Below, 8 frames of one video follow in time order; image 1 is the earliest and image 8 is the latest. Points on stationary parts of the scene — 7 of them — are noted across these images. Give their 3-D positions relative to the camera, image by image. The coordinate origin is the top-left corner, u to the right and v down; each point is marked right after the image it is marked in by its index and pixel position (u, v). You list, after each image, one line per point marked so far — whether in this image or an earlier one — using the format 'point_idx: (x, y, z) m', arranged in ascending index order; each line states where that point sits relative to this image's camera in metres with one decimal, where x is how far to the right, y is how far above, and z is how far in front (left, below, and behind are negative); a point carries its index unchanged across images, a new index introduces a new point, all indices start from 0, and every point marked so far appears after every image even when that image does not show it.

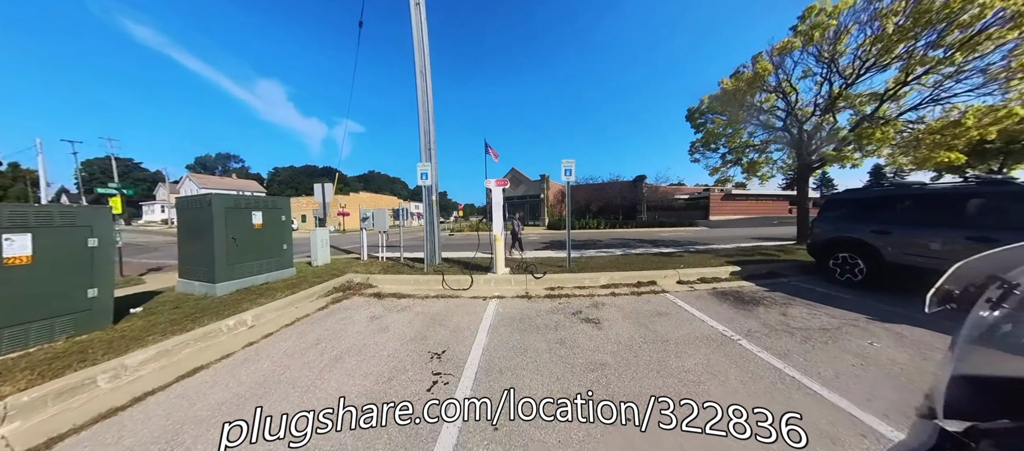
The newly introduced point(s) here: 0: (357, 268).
0: (-4.0, -1.1, +6.7) m
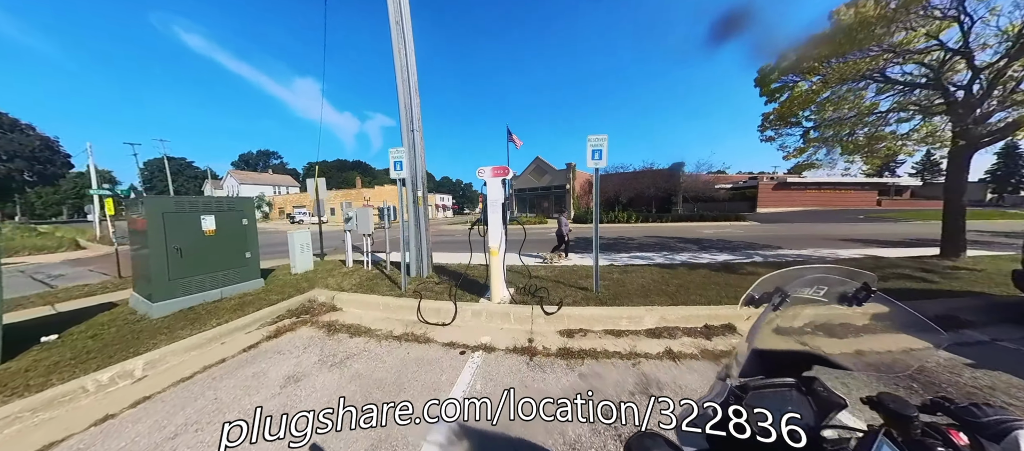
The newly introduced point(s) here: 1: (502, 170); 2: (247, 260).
0: (-3.9, -1.1, +5.5) m
1: (-0.1, +0.8, +3.5) m
2: (-5.2, -0.7, +5.3) m
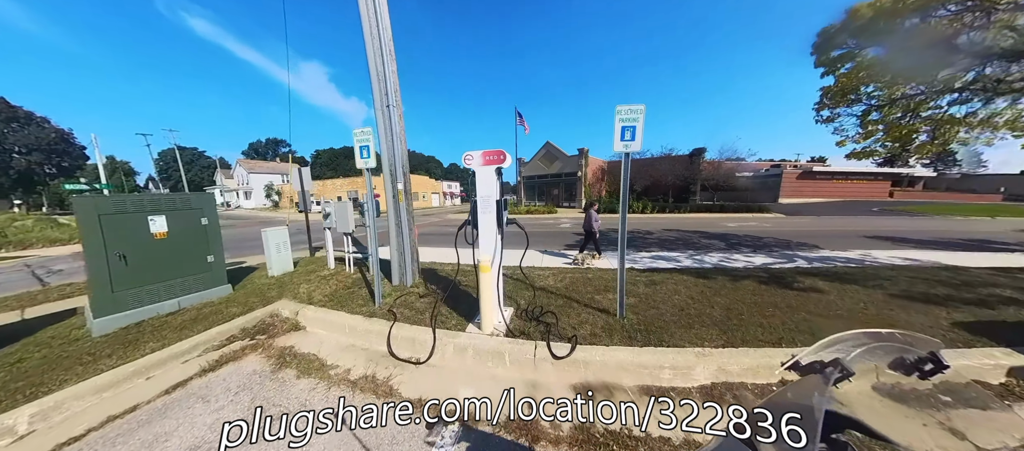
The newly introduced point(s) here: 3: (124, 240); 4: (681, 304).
0: (-3.8, -1.1, +4.8) m
1: (-0.2, +0.7, +2.6) m
2: (-5.2, -0.7, +4.6) m
3: (-5.4, -0.2, +3.7) m
4: (+2.0, -0.9, +3.1) m
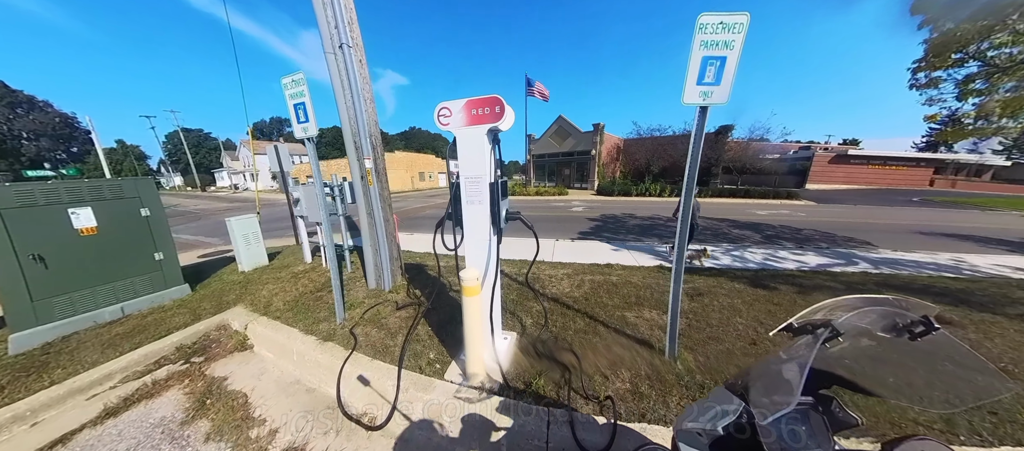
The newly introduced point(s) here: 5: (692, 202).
0: (-3.8, -0.9, +4.1) m
1: (-0.2, +0.7, +1.6) m
2: (-5.1, -0.5, +3.8) m
3: (-5.3, -0.1, +3.0) m
4: (+2.0, -0.9, +2.2) m
5: (+1.2, +0.2, +1.7) m
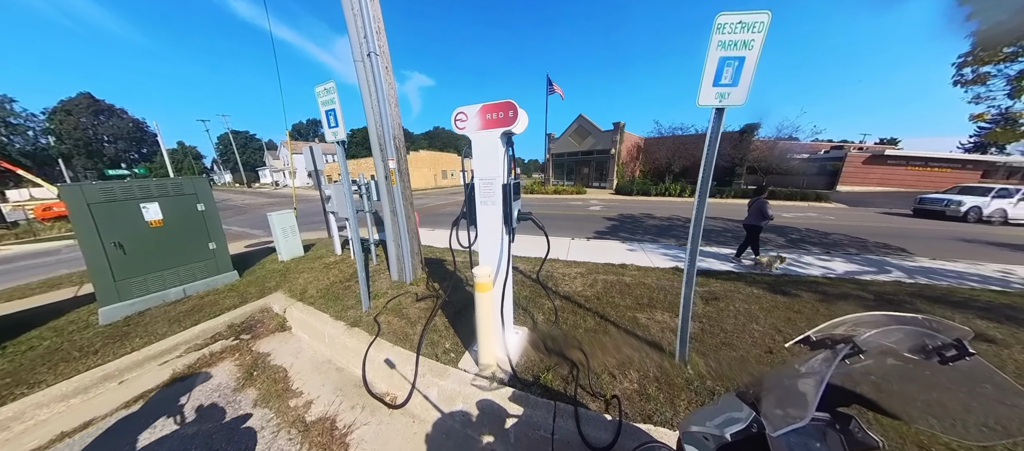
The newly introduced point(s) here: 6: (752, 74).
0: (-3.5, -0.8, +4.4) m
1: (-0.1, +0.7, +1.7) m
2: (-4.9, -0.4, +4.3) m
3: (-5.1, 0.0, +3.4) m
4: (+2.1, -0.9, +2.1) m
5: (+1.2, +0.1, +1.7) m
6: (+1.3, +0.8, +1.4) m
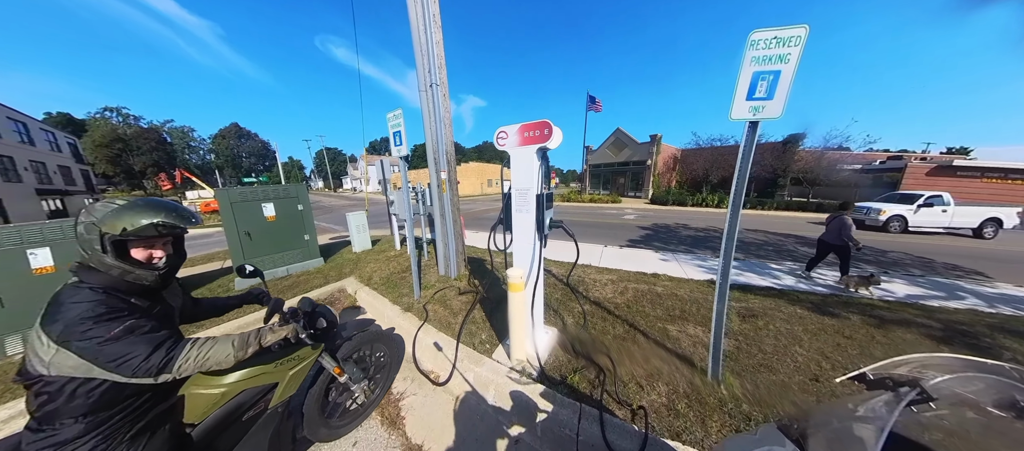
0: (-2.8, -0.8, +5.1) m
1: (+0.2, +0.7, +1.9) m
2: (-4.1, -0.4, +5.2) m
3: (-4.5, +0.1, +4.5) m
4: (+2.3, -1.1, +1.9) m
5: (+1.4, +0.1, +1.7) m
6: (+1.5, +0.7, +1.4) m
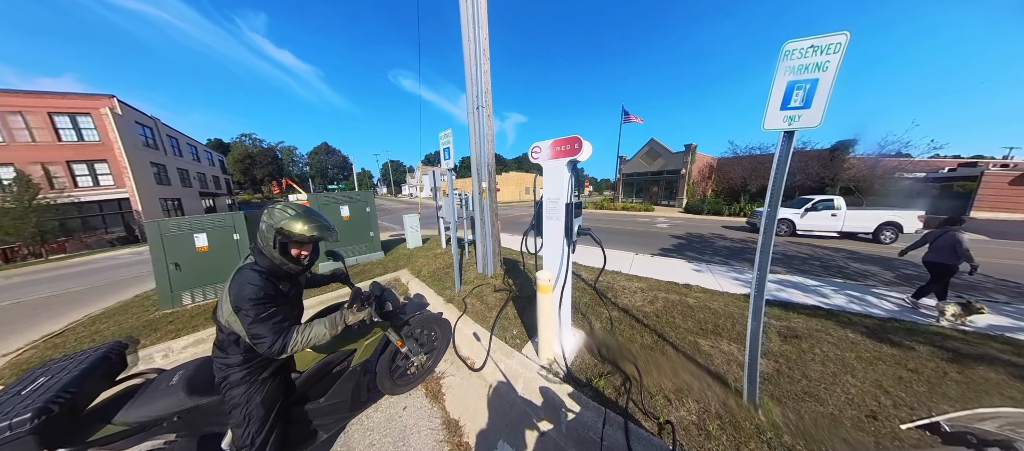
0: (-2.0, -0.9, +5.7) m
1: (+0.4, +0.7, +2.1) m
2: (-3.3, -0.4, +6.1) m
3: (-3.8, +0.1, +5.4) m
4: (+2.5, -1.2, +1.7) m
5: (+1.6, 0.0, +1.6) m
6: (+1.6, +0.7, +1.4) m
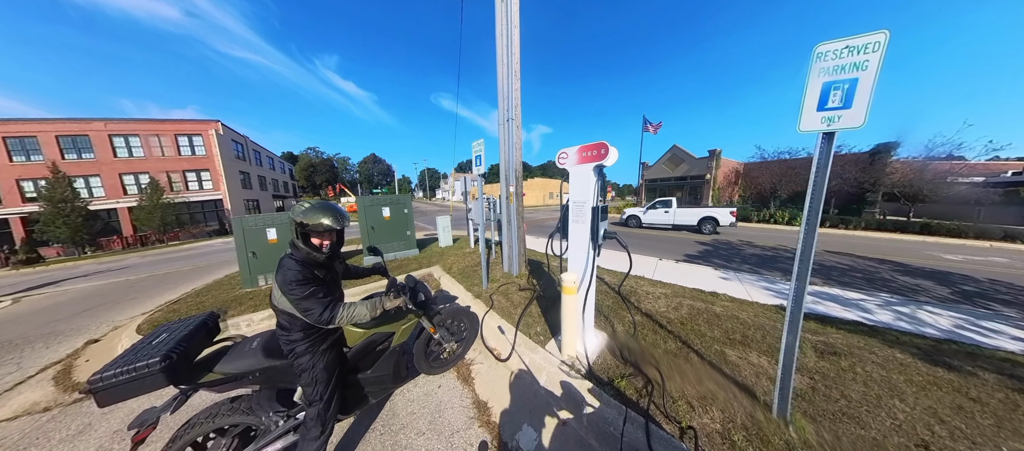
0: (-1.4, -1.0, +6.0) m
1: (+0.6, +0.6, +2.2) m
2: (-2.6, -0.4, +6.6) m
3: (-3.2, +0.1, +6.0) m
4: (+2.5, -1.2, +1.5) m
5: (+1.7, 0.0, +1.5) m
6: (+1.7, +0.6, +1.3) m
